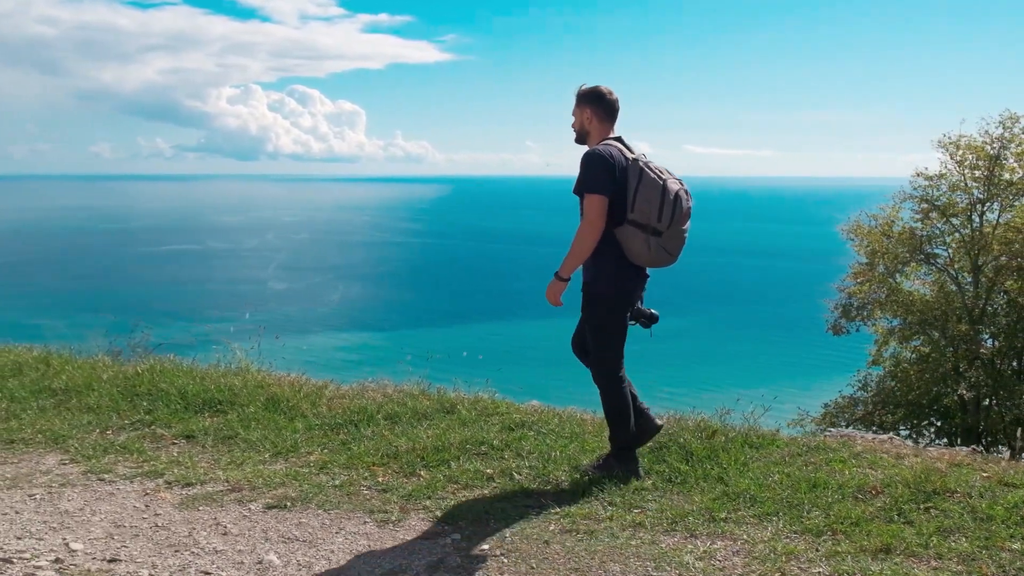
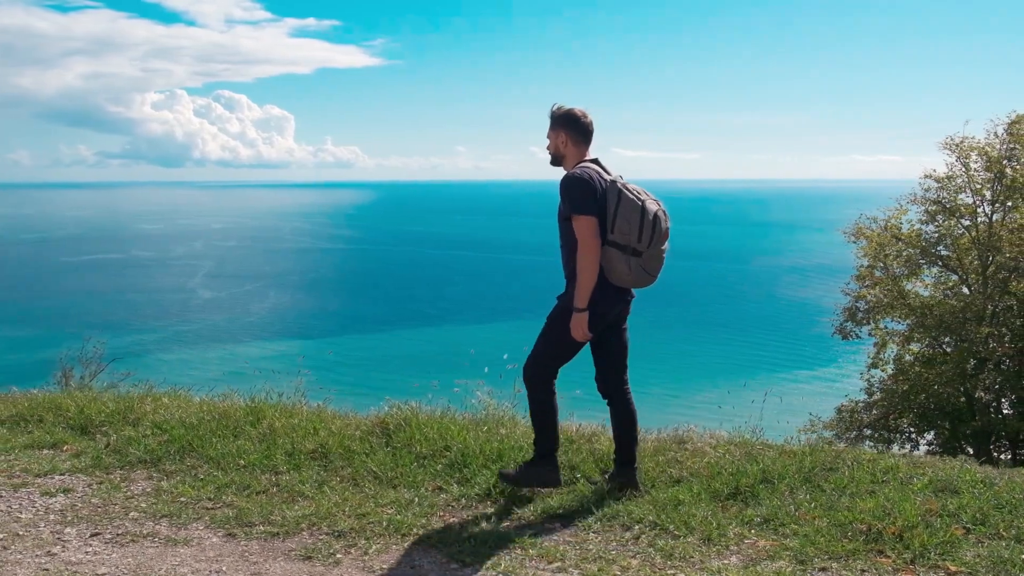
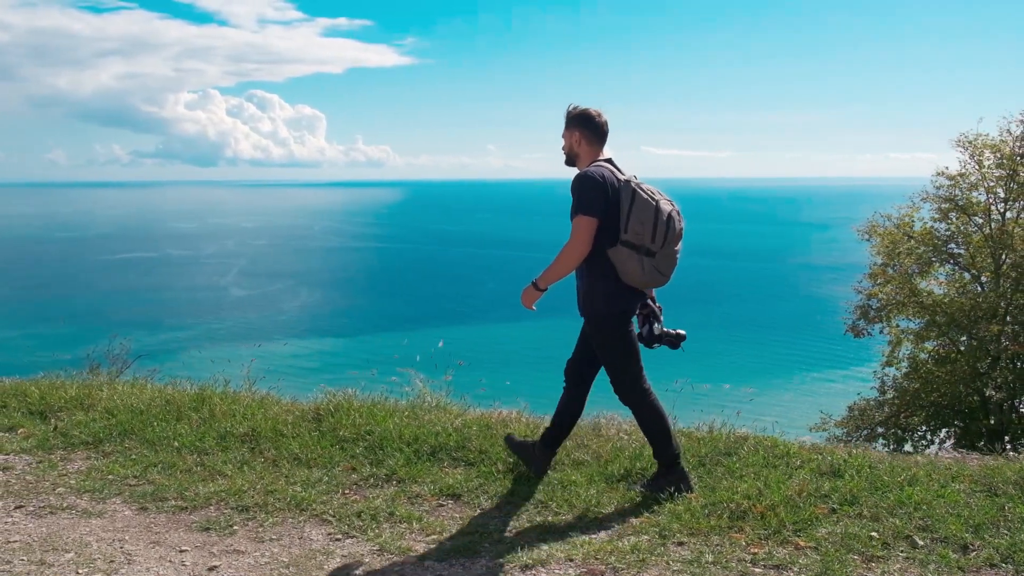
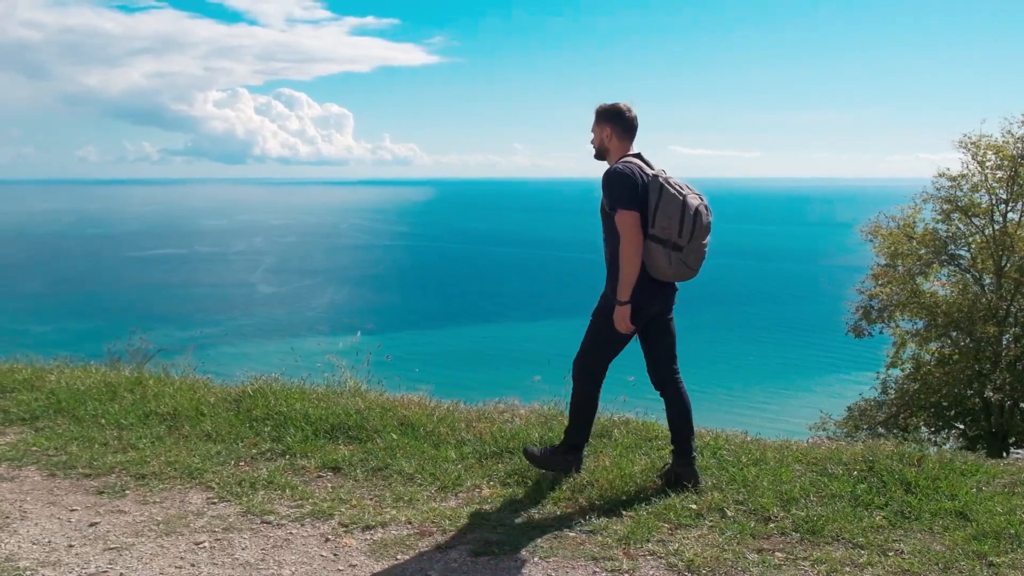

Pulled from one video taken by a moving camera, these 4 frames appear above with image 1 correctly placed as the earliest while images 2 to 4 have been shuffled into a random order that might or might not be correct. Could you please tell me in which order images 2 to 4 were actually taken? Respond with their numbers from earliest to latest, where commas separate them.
4, 3, 2
